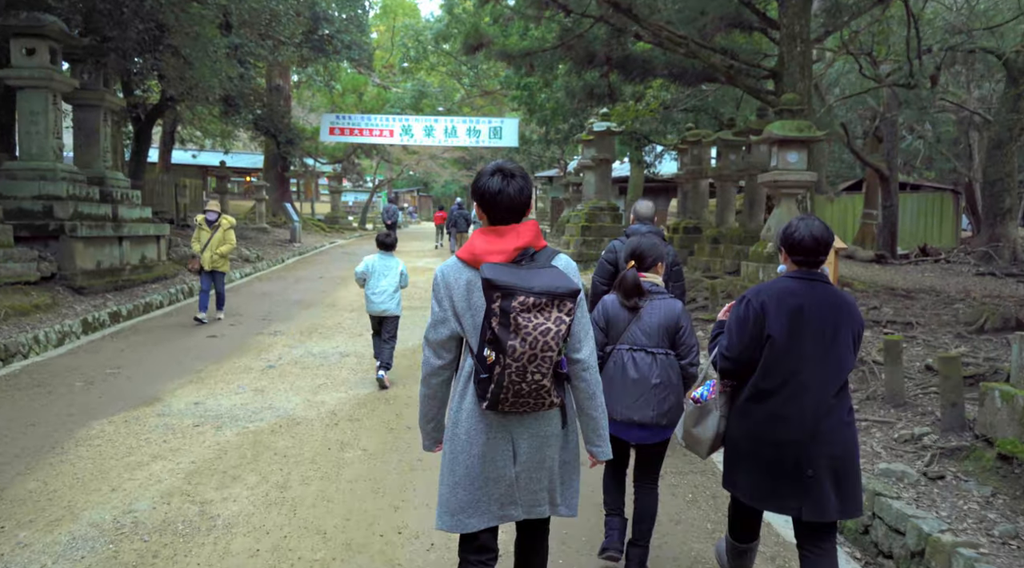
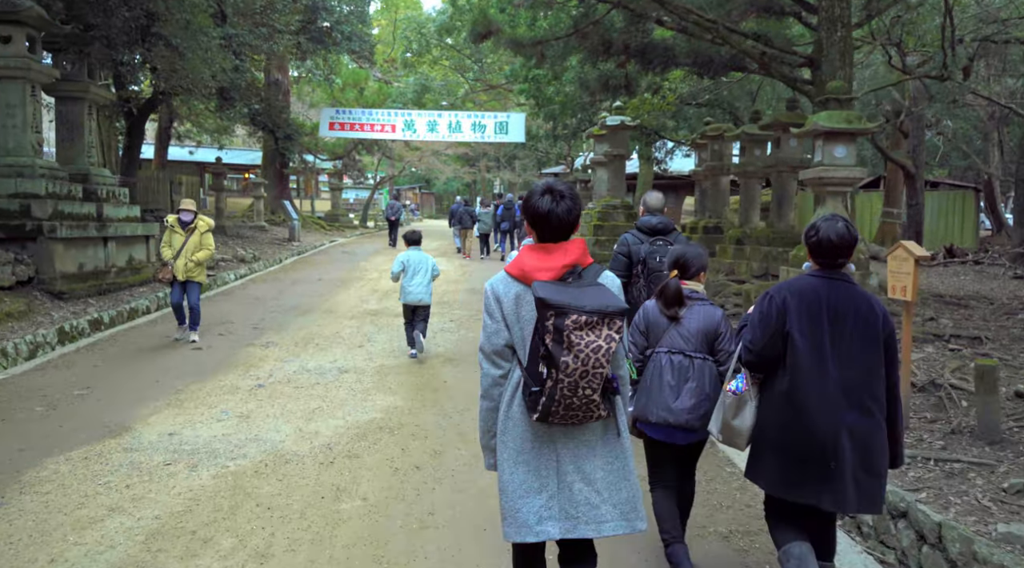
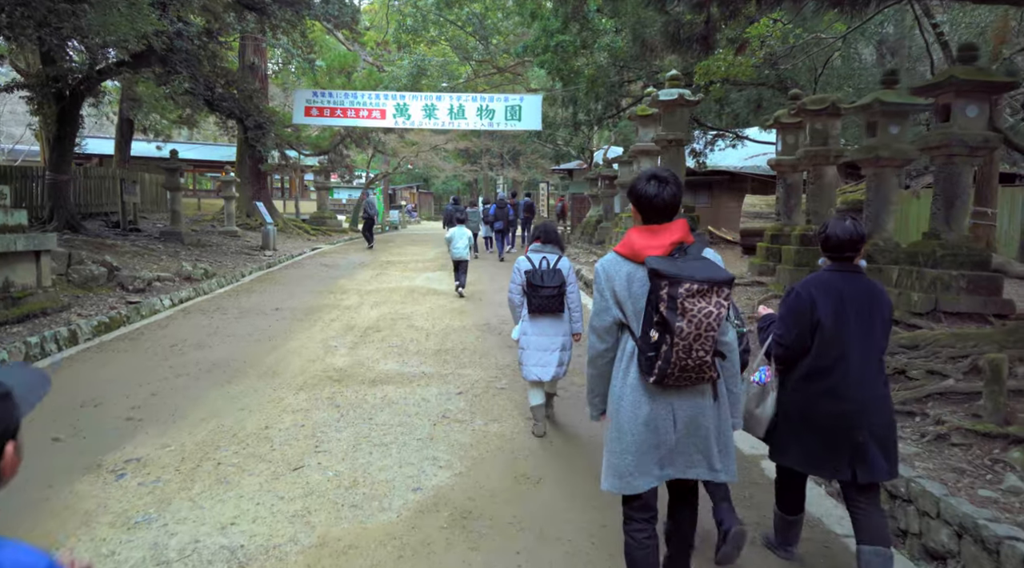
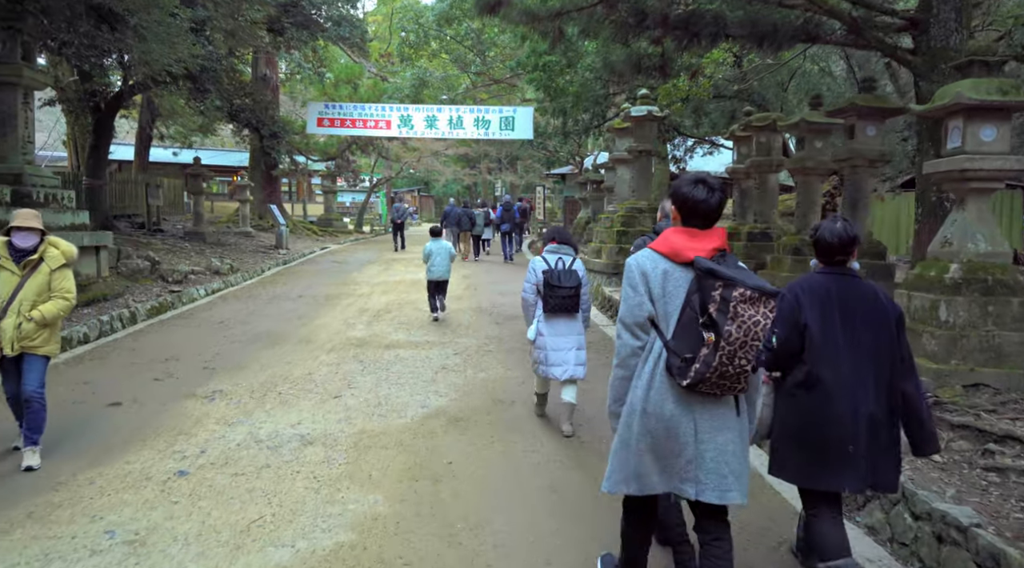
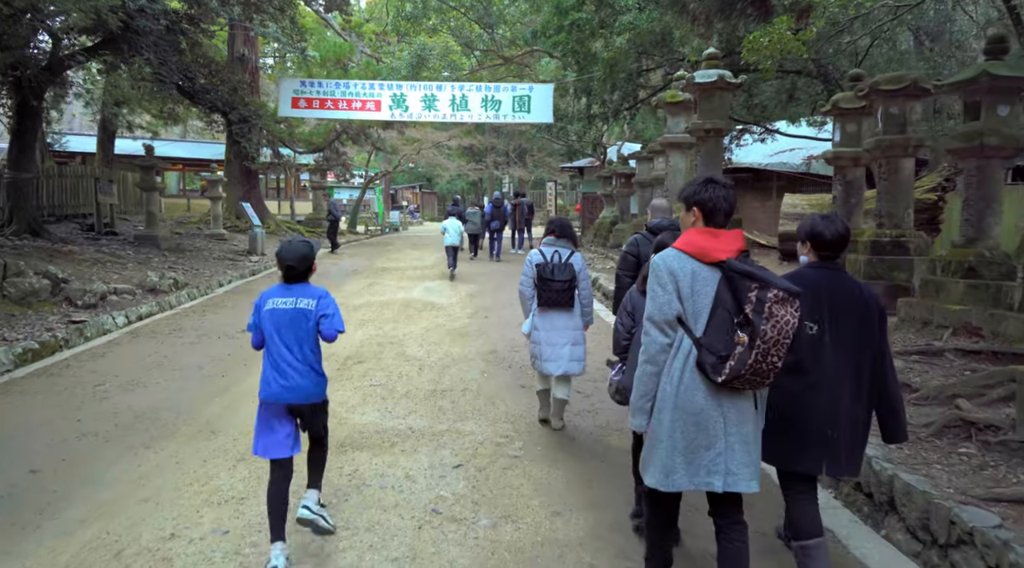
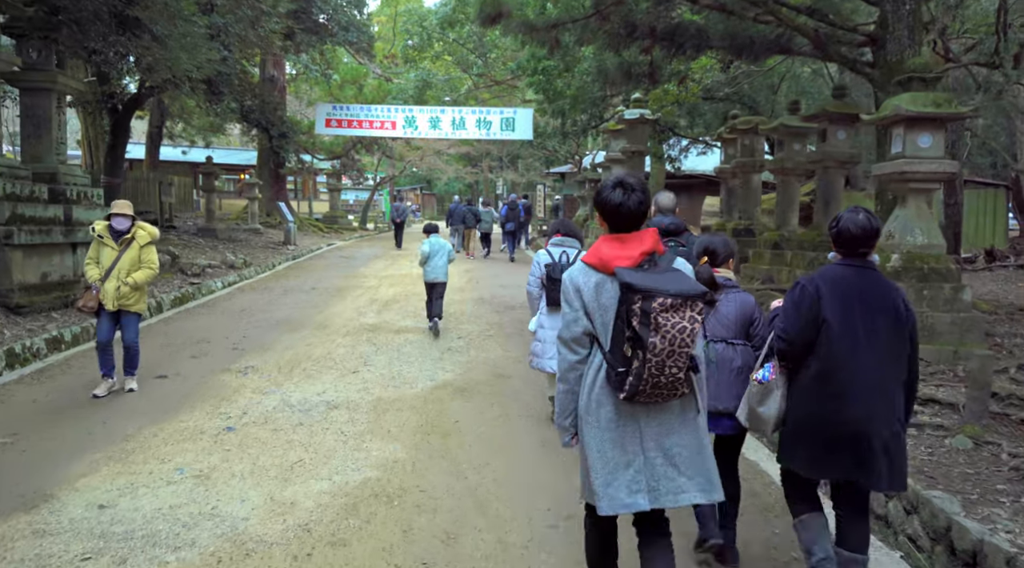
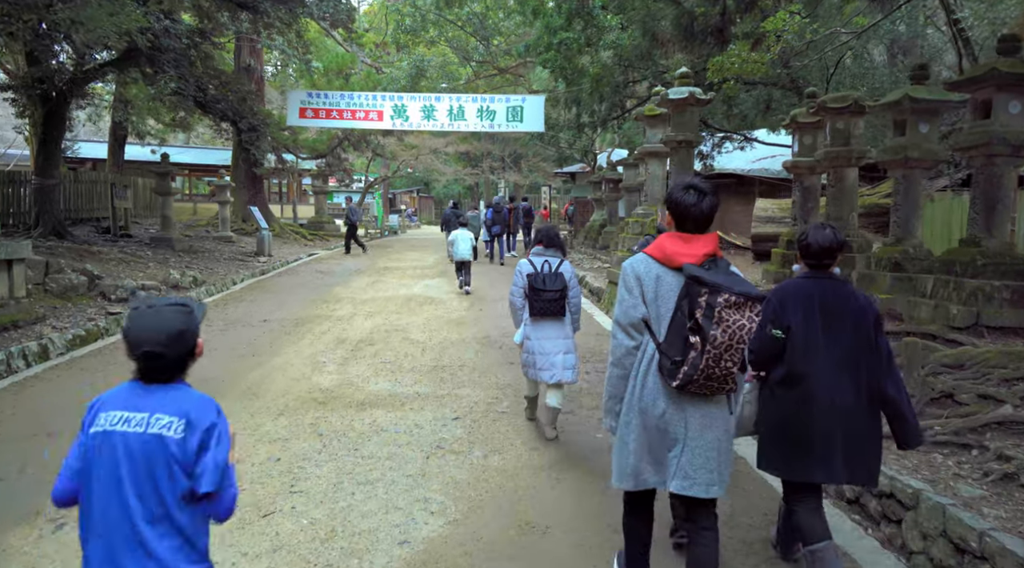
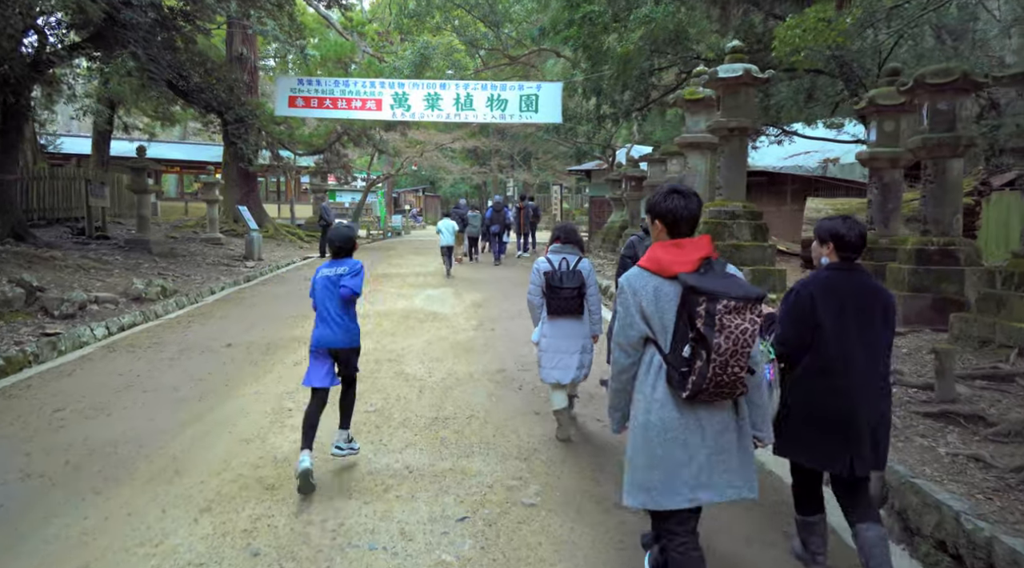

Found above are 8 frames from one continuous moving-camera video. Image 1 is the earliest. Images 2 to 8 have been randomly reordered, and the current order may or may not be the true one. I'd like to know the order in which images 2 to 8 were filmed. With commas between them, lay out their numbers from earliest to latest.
2, 6, 4, 3, 7, 5, 8
